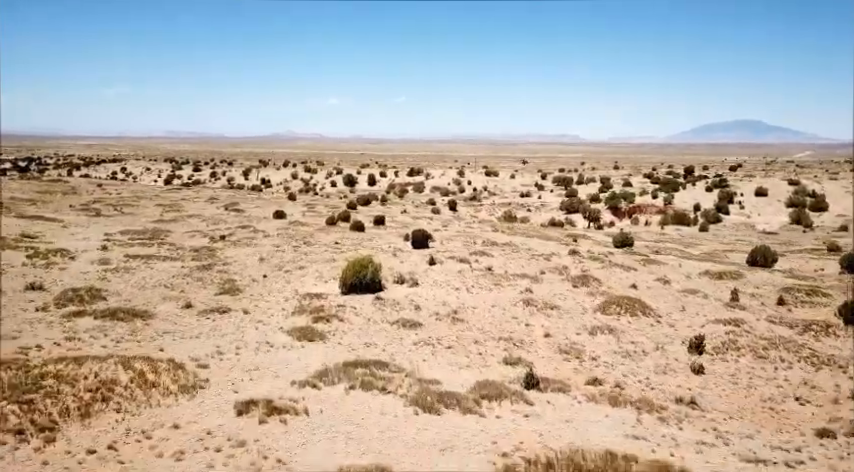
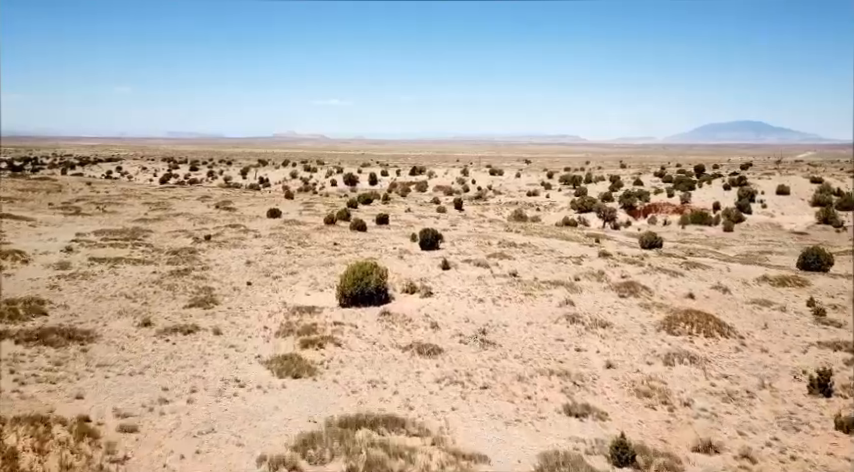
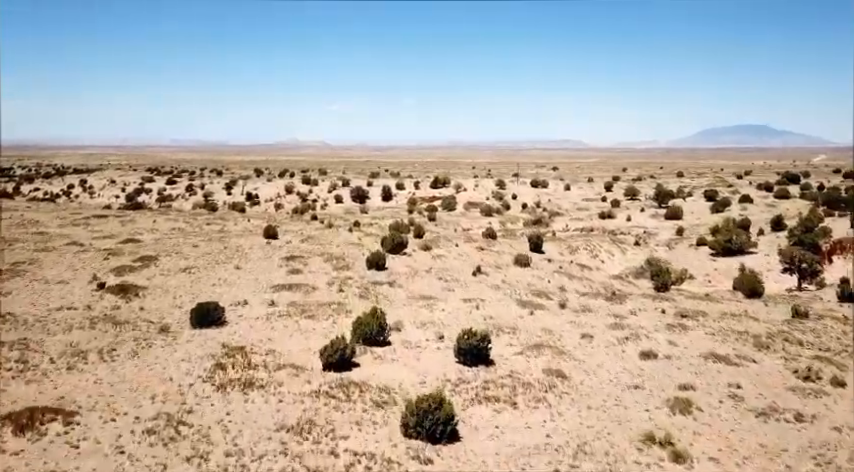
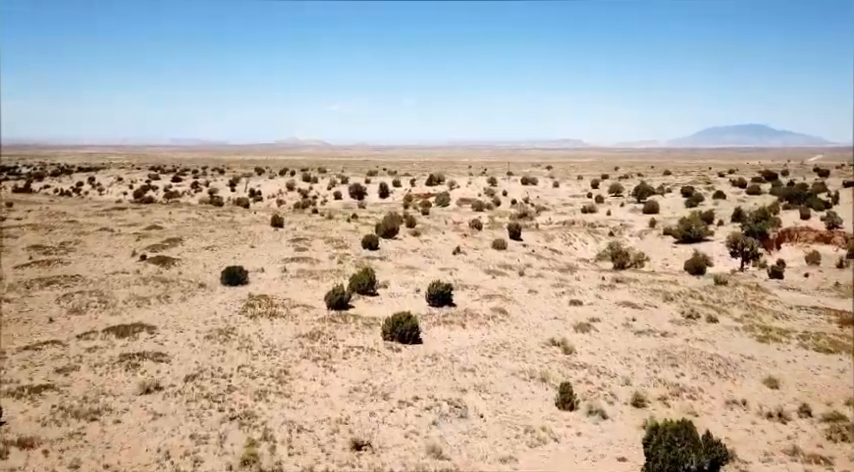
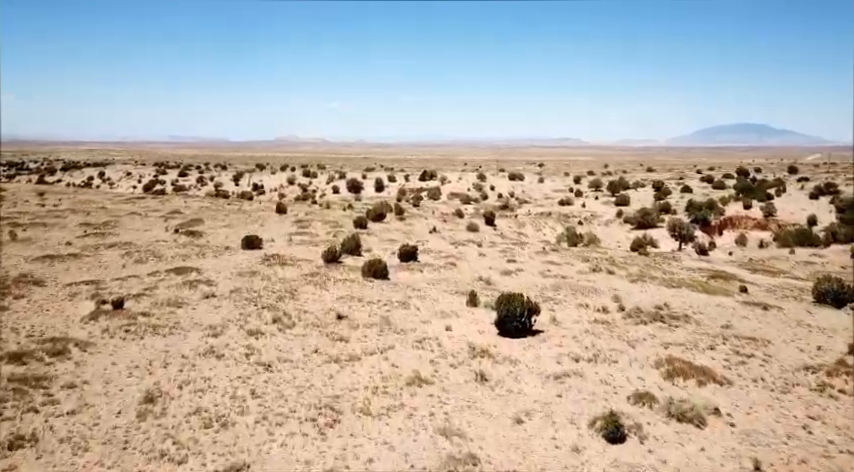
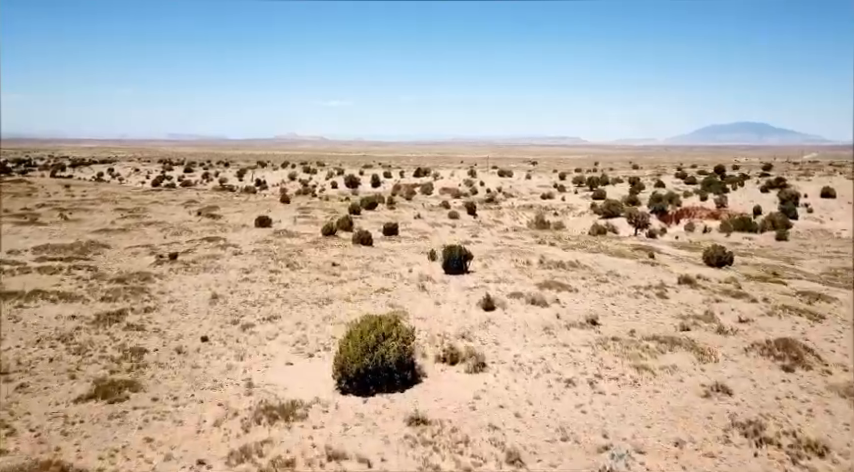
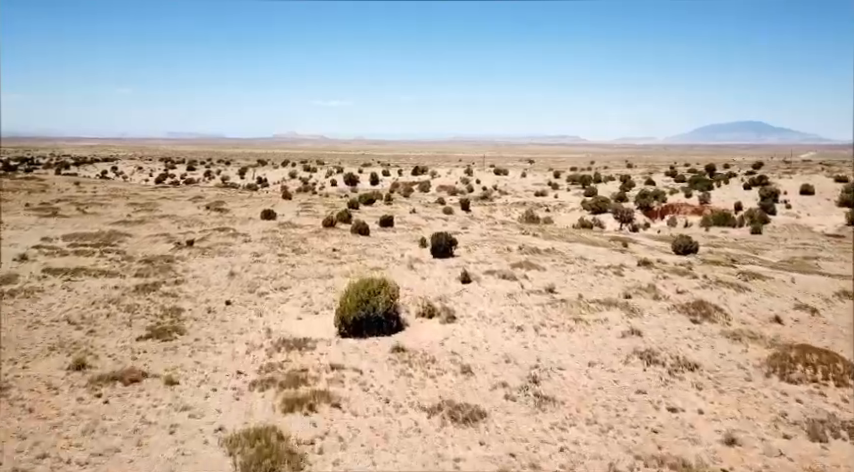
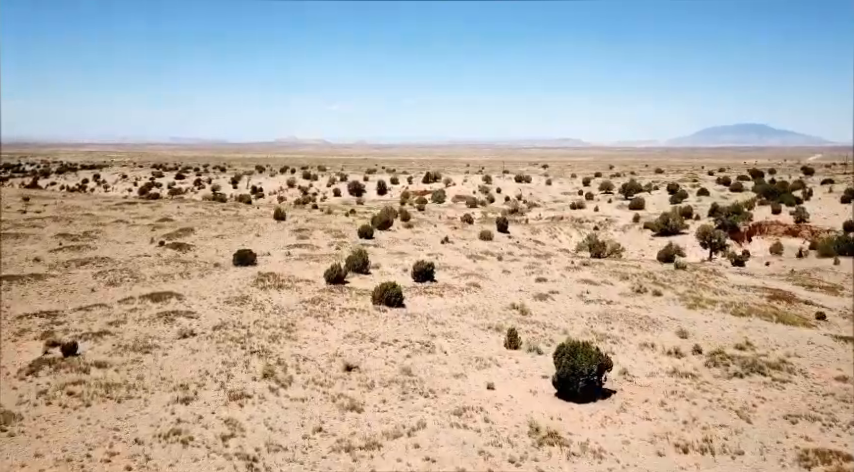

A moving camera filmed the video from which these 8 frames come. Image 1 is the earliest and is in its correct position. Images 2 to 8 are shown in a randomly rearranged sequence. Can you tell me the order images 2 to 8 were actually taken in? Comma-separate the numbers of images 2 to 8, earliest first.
2, 7, 6, 5, 8, 4, 3
